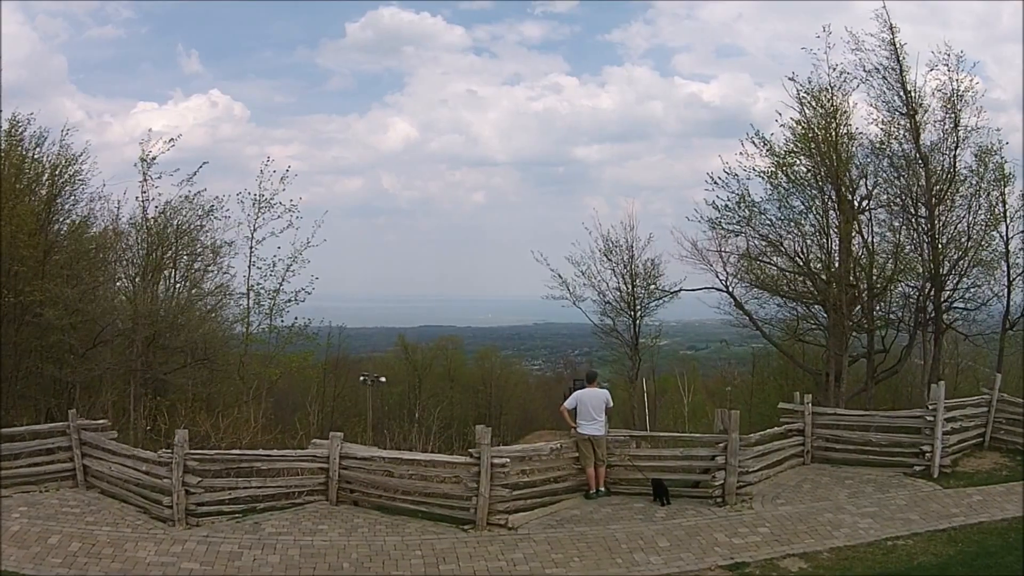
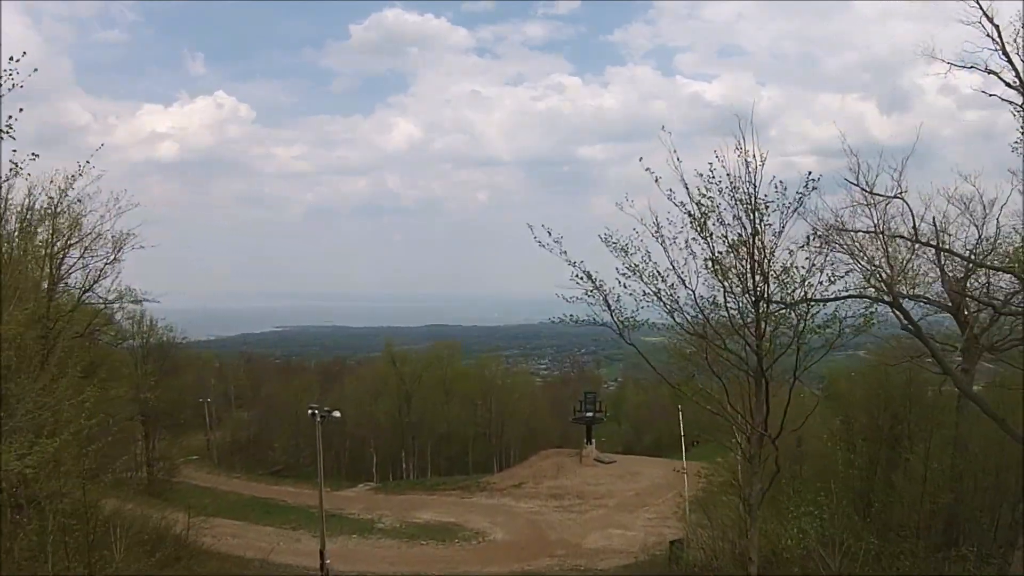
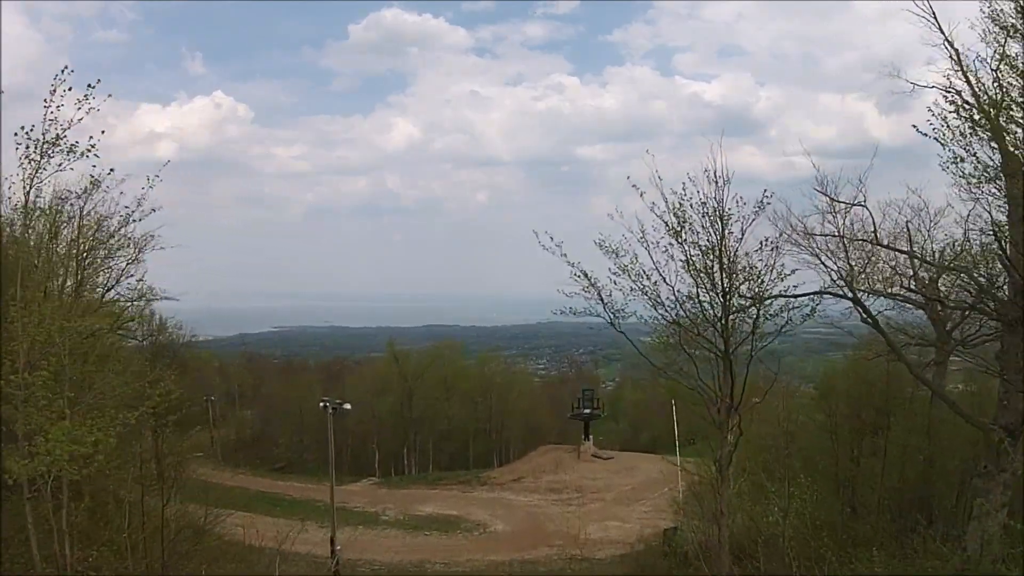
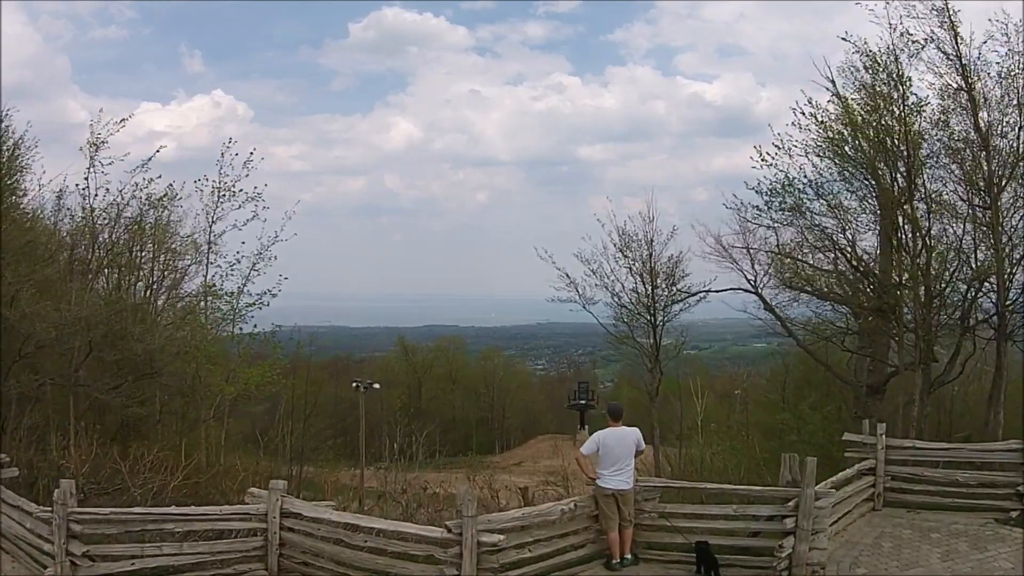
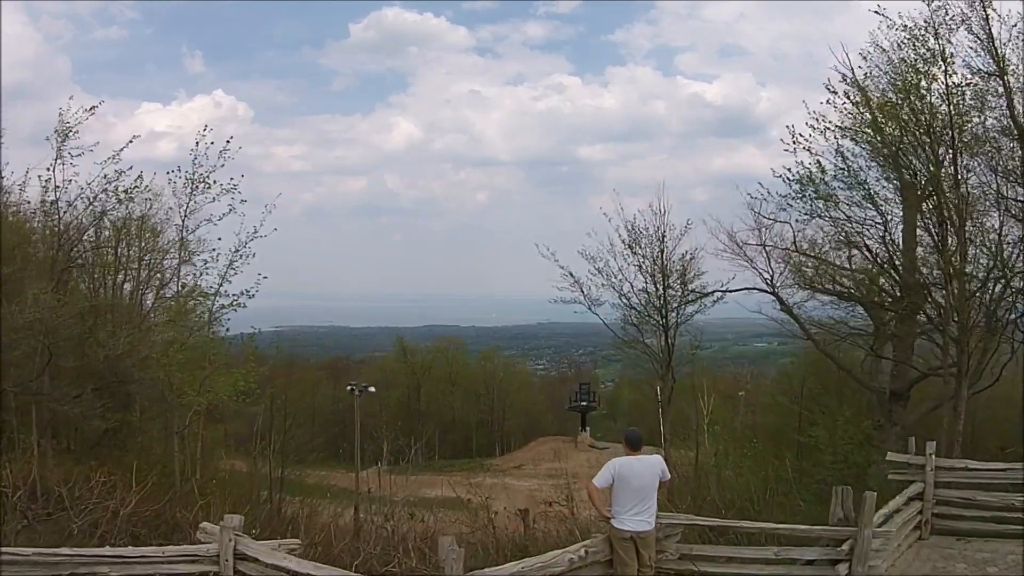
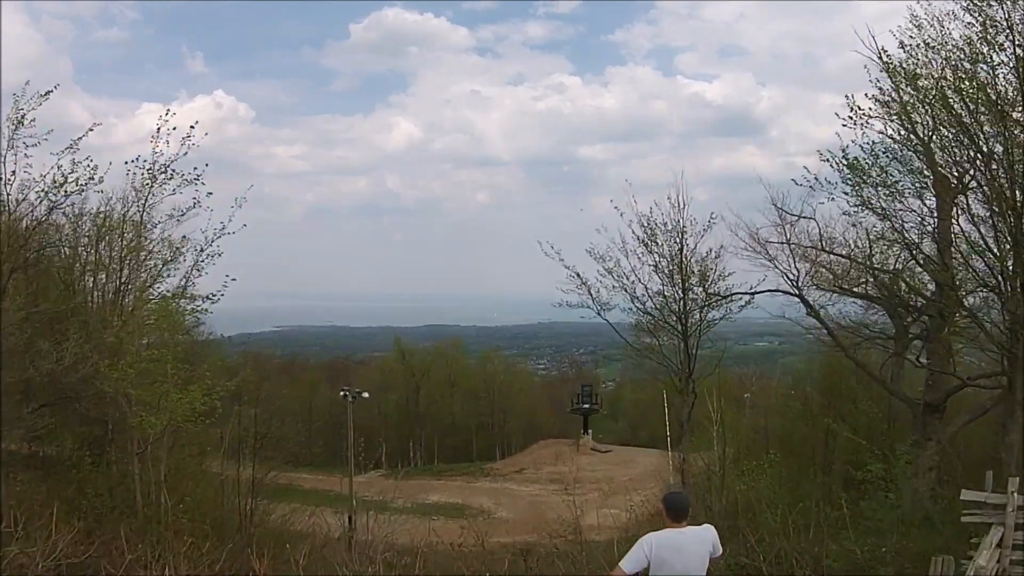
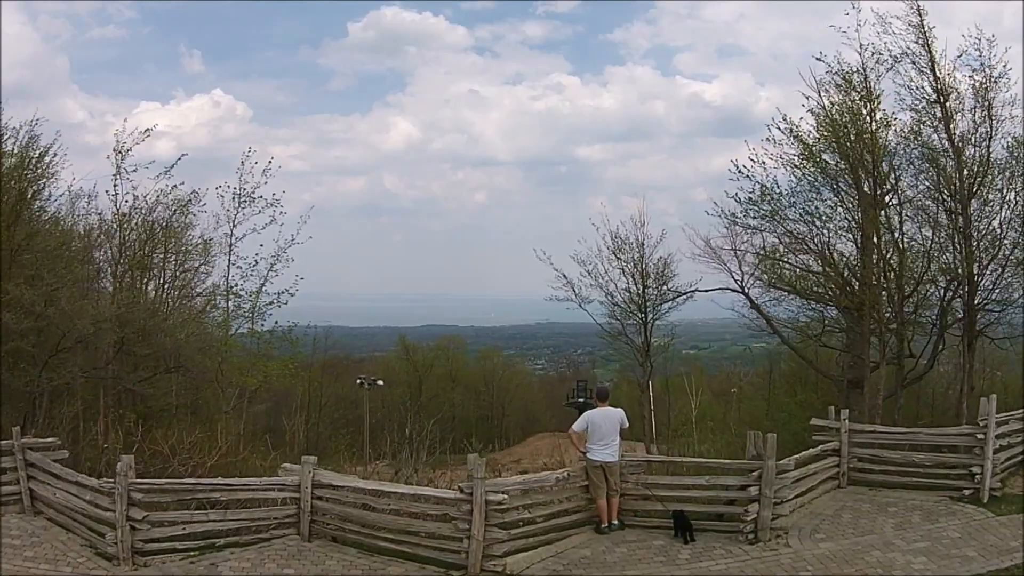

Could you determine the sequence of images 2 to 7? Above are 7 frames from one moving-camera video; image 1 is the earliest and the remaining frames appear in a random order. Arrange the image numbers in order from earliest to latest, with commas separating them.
7, 4, 5, 6, 3, 2
